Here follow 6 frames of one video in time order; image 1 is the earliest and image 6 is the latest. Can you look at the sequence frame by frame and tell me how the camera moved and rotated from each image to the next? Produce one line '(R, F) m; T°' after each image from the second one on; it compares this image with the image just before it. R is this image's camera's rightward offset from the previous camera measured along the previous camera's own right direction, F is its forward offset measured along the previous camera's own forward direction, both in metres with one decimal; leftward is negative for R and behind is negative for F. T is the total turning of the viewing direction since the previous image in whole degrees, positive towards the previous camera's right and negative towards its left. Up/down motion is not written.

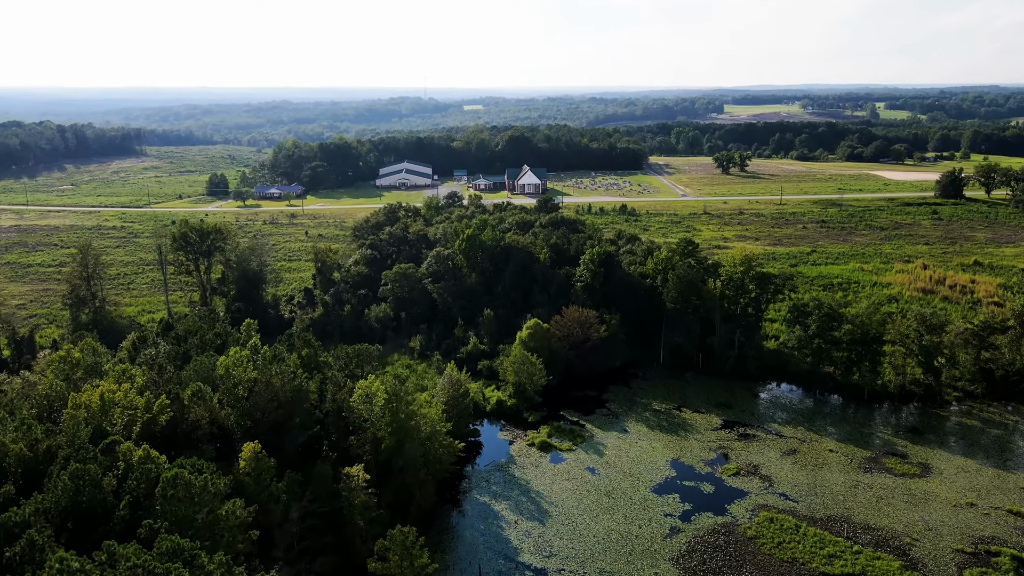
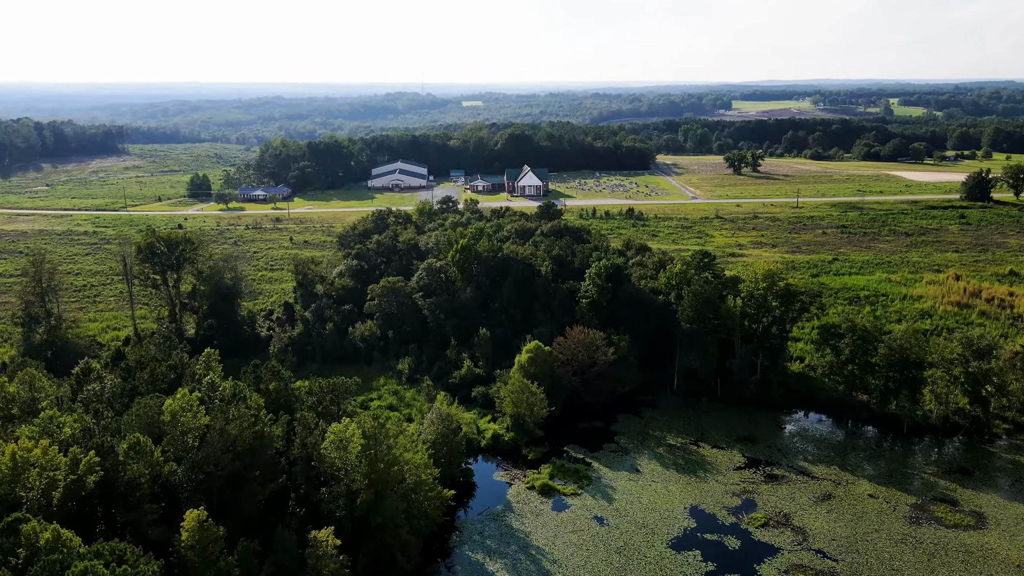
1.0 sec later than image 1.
(+0.2, +4.0) m; 0°
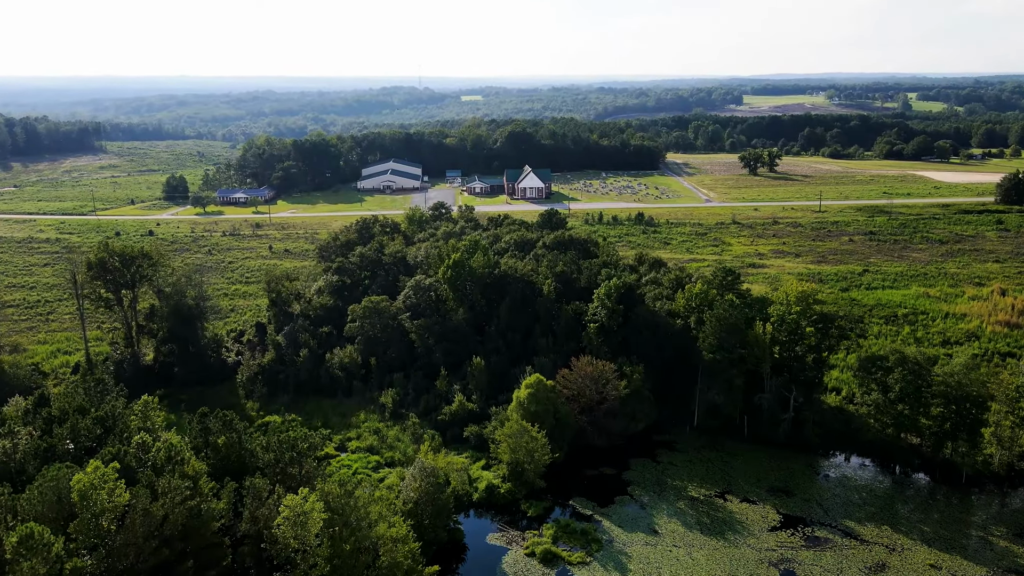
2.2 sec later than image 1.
(+0.2, +4.7) m; 0°
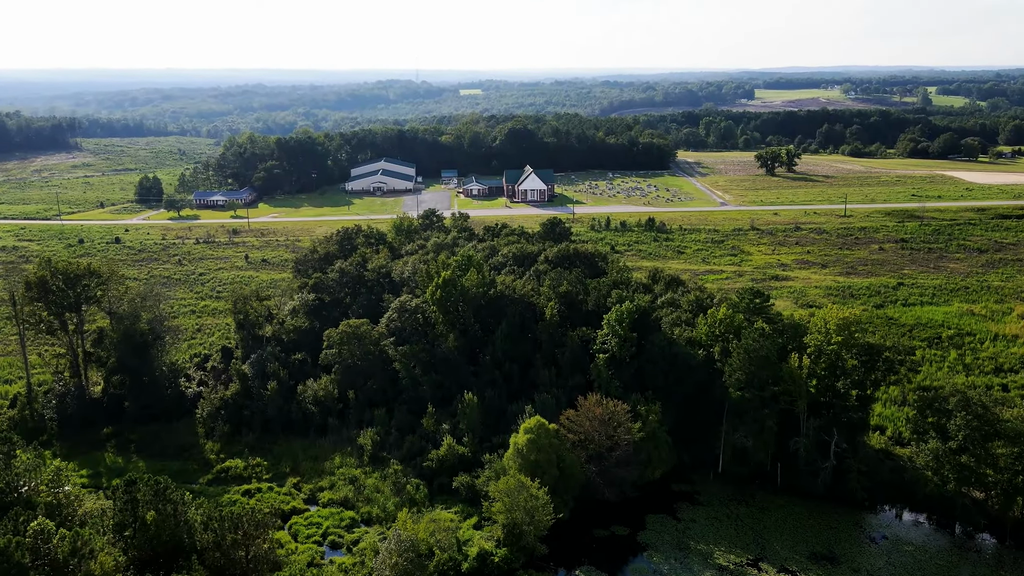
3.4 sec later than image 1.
(+0.2, +4.5) m; 0°
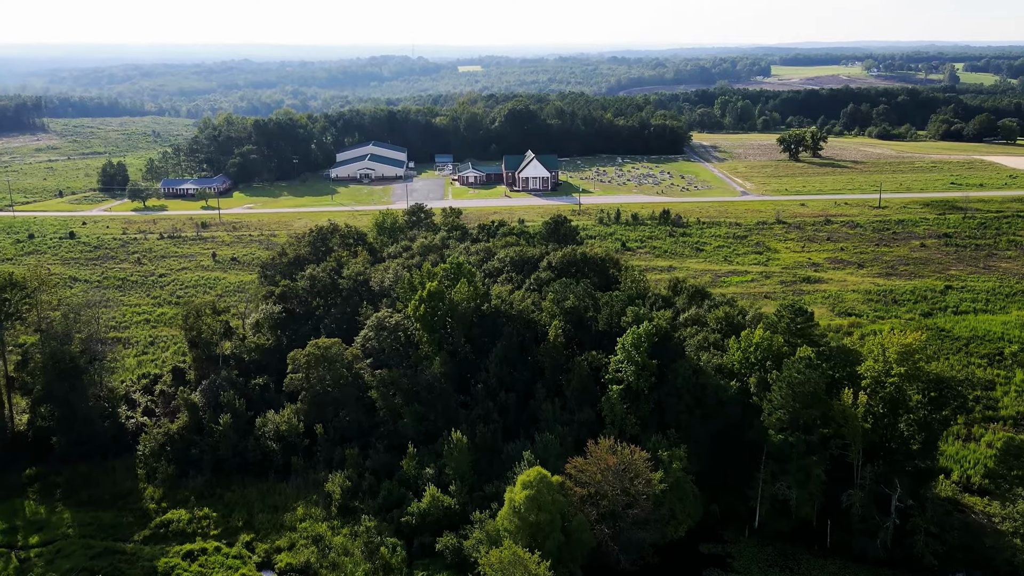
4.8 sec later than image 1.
(+0.2, +5.0) m; 0°
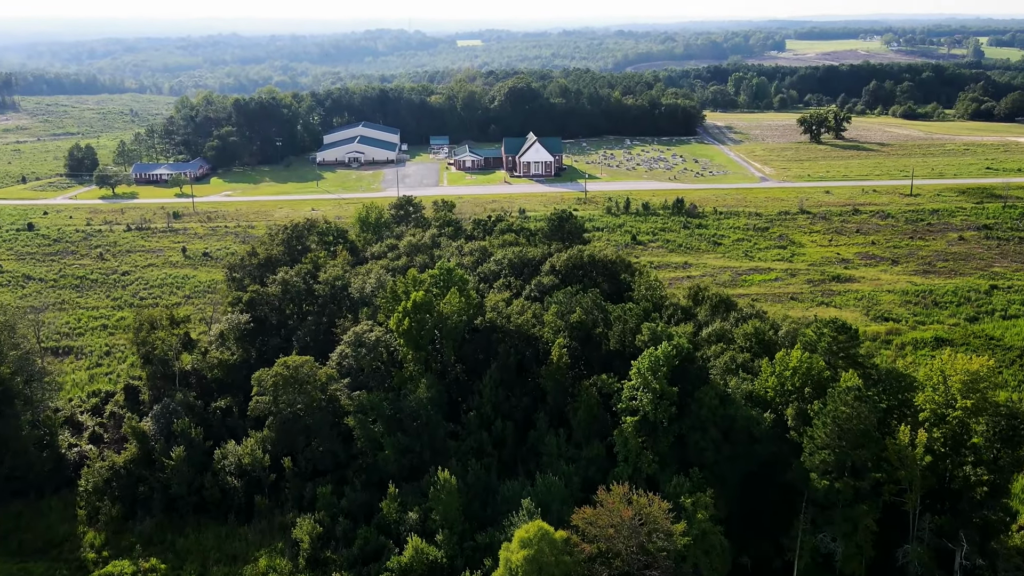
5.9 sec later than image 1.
(+0.2, +3.8) m; 0°
